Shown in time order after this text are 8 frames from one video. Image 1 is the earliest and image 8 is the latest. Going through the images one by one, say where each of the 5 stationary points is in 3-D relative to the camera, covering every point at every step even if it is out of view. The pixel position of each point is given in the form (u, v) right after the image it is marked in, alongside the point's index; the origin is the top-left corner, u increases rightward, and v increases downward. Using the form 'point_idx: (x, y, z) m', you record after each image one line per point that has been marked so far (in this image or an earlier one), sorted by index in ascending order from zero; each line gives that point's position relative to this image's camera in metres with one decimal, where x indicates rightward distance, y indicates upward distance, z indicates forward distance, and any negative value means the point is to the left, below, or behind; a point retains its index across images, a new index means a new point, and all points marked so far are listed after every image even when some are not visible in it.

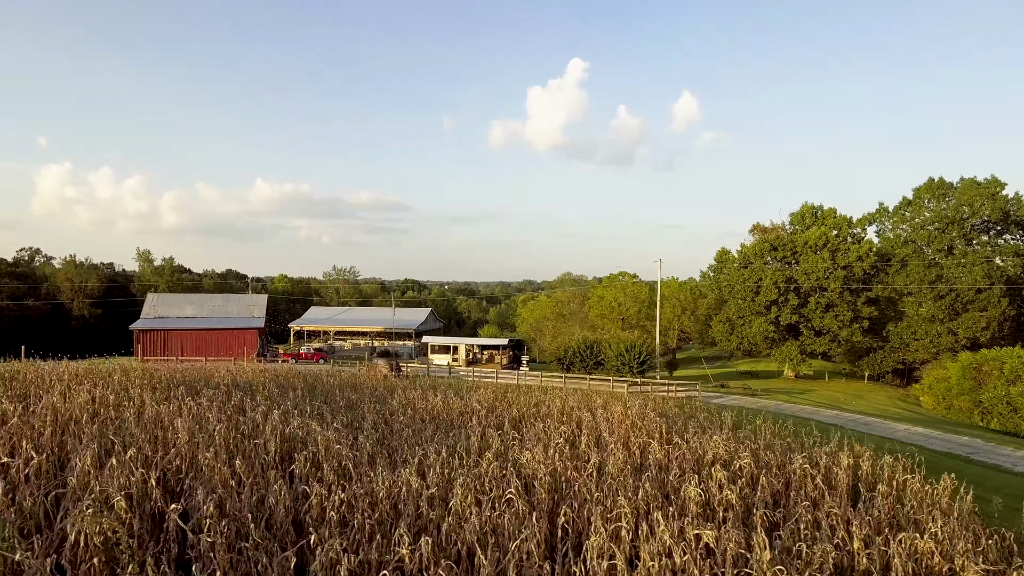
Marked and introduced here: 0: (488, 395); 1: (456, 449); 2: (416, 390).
0: (-0.6, -2.9, +14.6) m
1: (-0.6, -2.1, +6.7) m
2: (-2.6, -2.8, +14.8) m
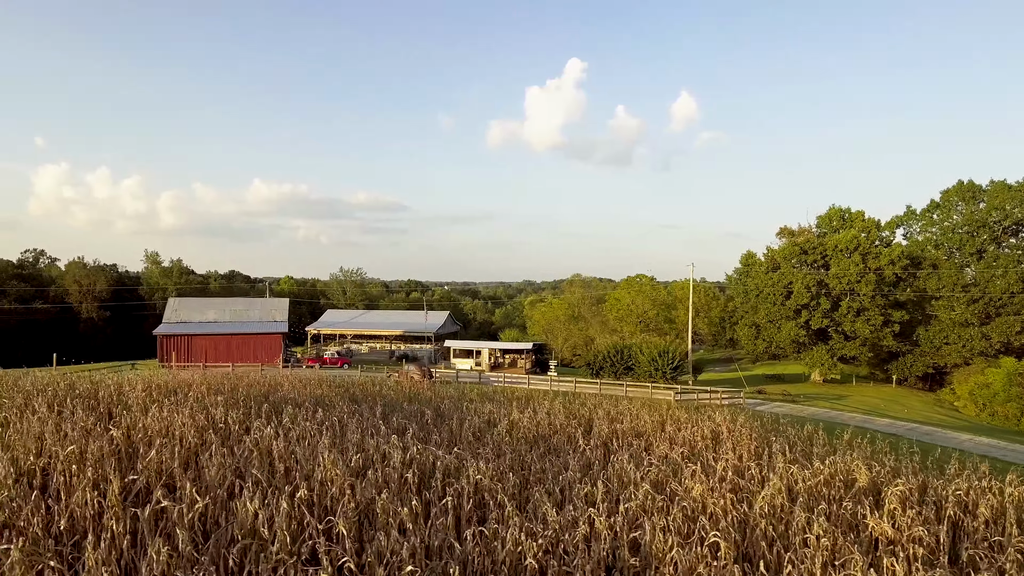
0: (+1.0, -3.1, +14.2) m
1: (+1.1, -2.3, +6.4) m
2: (-1.0, -3.1, +14.4) m
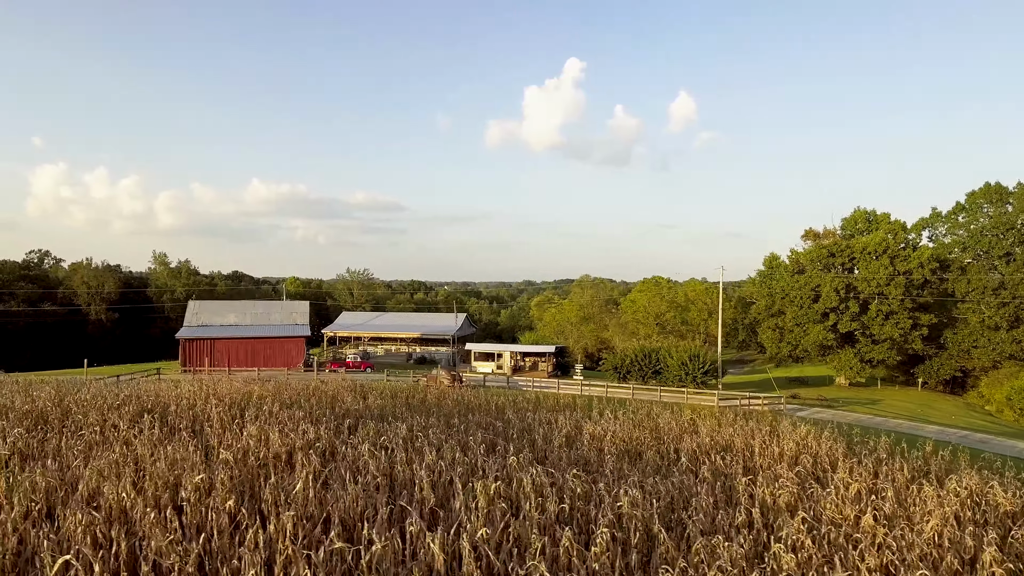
0: (+2.5, -3.3, +13.9) m
1: (+2.6, -2.5, +6.1) m
2: (+0.5, -3.2, +14.1) m
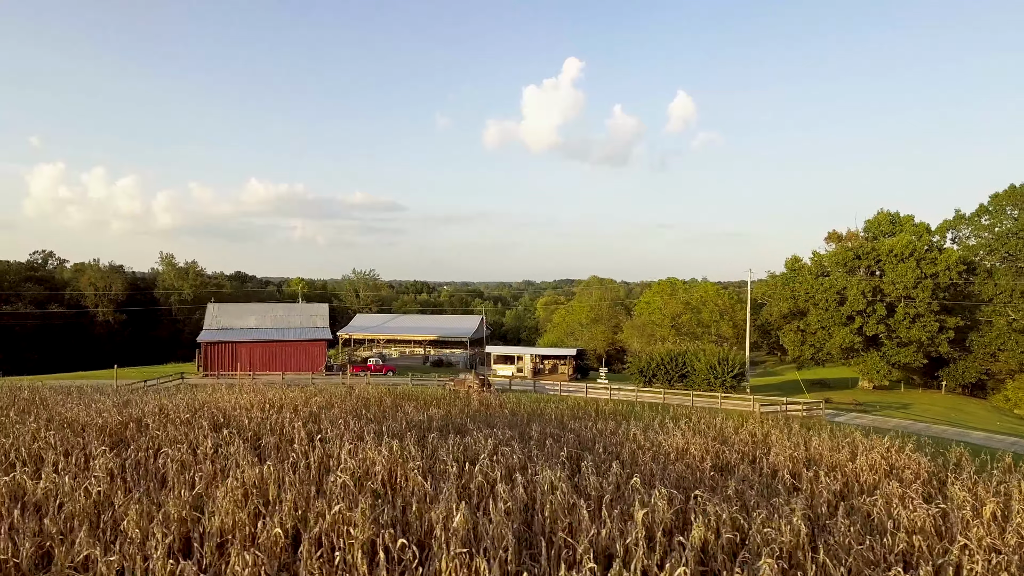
0: (+4.0, -3.5, +13.6) m
1: (+4.0, -2.6, +5.8) m
2: (+2.0, -3.4, +13.9) m
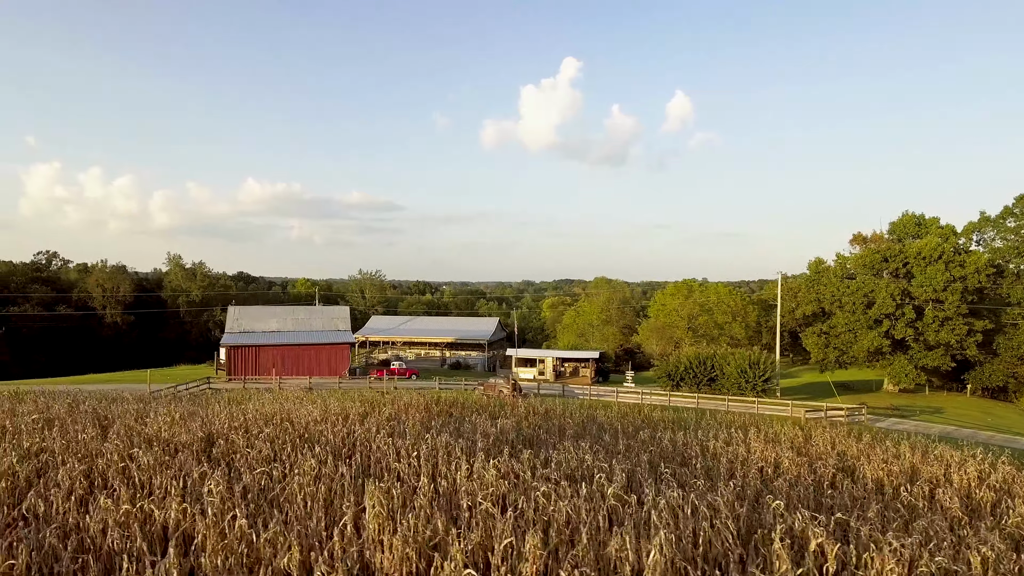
0: (+5.5, -3.6, +13.3) m
1: (+5.6, -2.8, +5.5) m
2: (+3.5, -3.6, +13.6) m
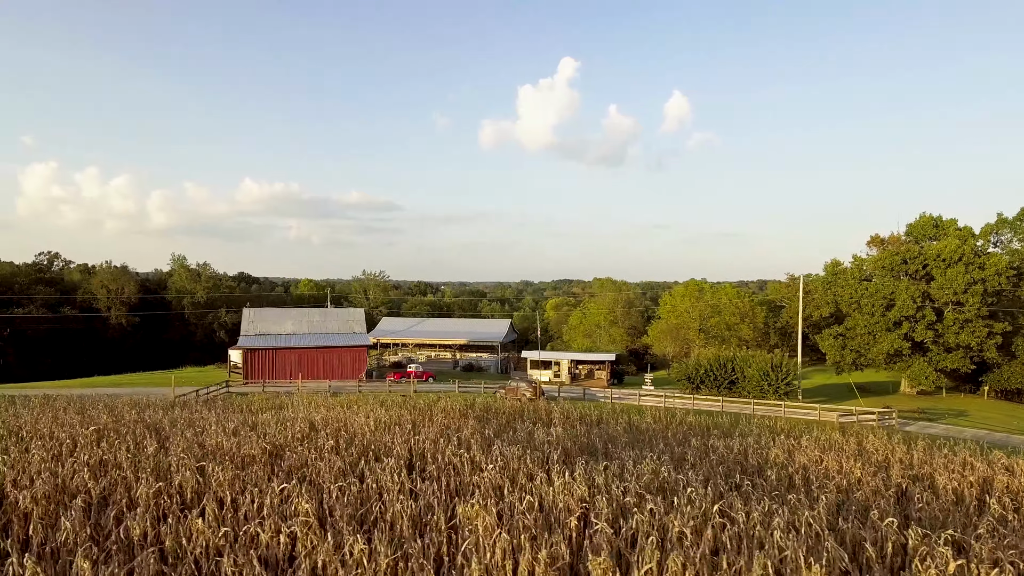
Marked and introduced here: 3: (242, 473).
0: (+6.6, -3.7, +13.2) m
1: (+6.7, -2.9, +5.3) m
2: (+4.6, -3.7, +13.4) m
3: (-3.6, -2.5, +7.0) m
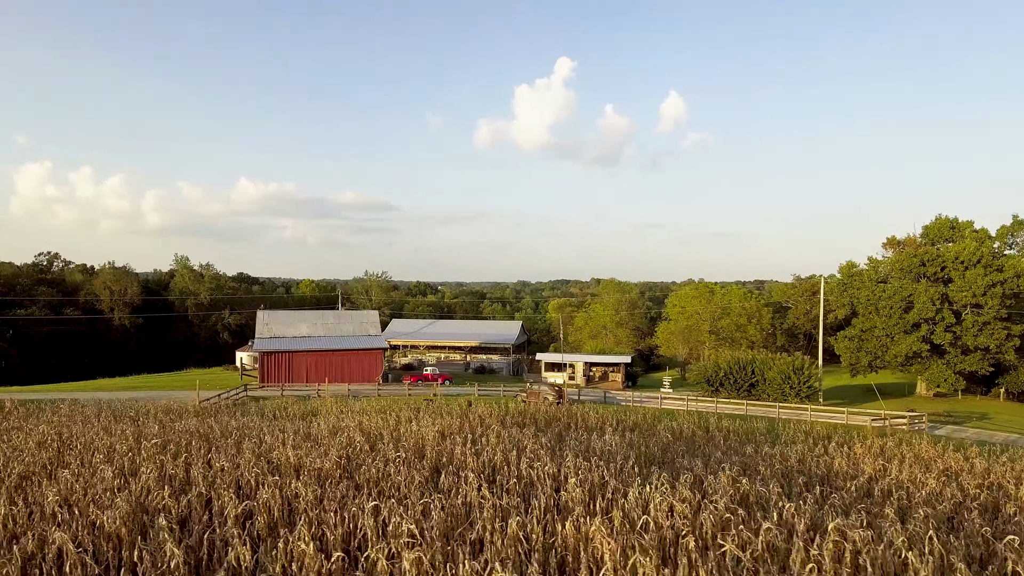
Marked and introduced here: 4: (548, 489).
0: (+7.7, -3.9, +13.0) m
1: (+7.9, -3.0, +5.2) m
2: (+5.7, -3.8, +13.2) m
3: (-2.4, -2.6, +6.8) m
4: (+0.4, -2.8, +7.2) m
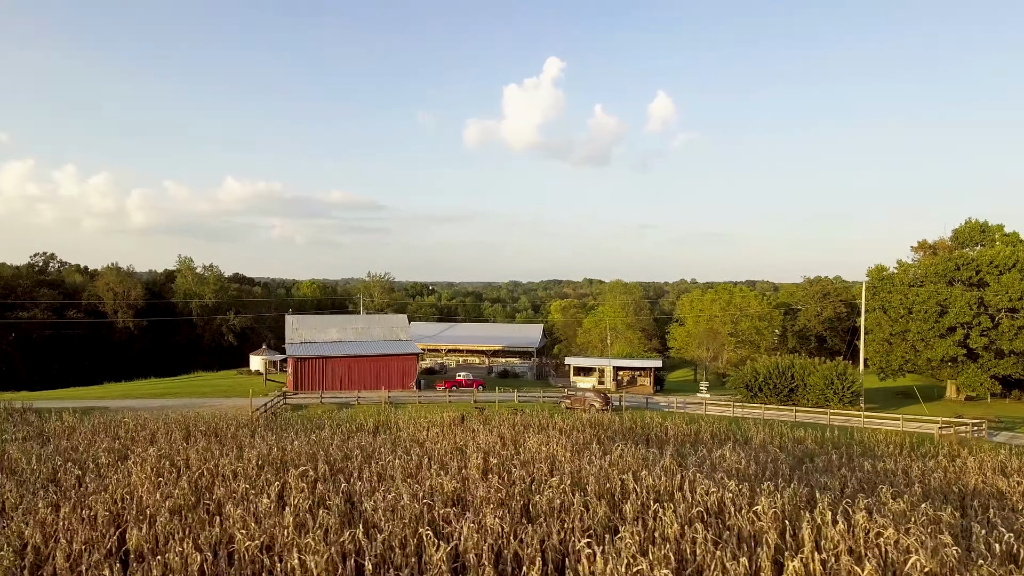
0: (+10.0, -4.1, +12.7) m
1: (+10.3, -3.3, +4.9) m
2: (+8.0, -4.0, +12.9) m
3: (0.0, -2.8, +6.3) m
4: (+2.8, -3.0, +6.7) m
